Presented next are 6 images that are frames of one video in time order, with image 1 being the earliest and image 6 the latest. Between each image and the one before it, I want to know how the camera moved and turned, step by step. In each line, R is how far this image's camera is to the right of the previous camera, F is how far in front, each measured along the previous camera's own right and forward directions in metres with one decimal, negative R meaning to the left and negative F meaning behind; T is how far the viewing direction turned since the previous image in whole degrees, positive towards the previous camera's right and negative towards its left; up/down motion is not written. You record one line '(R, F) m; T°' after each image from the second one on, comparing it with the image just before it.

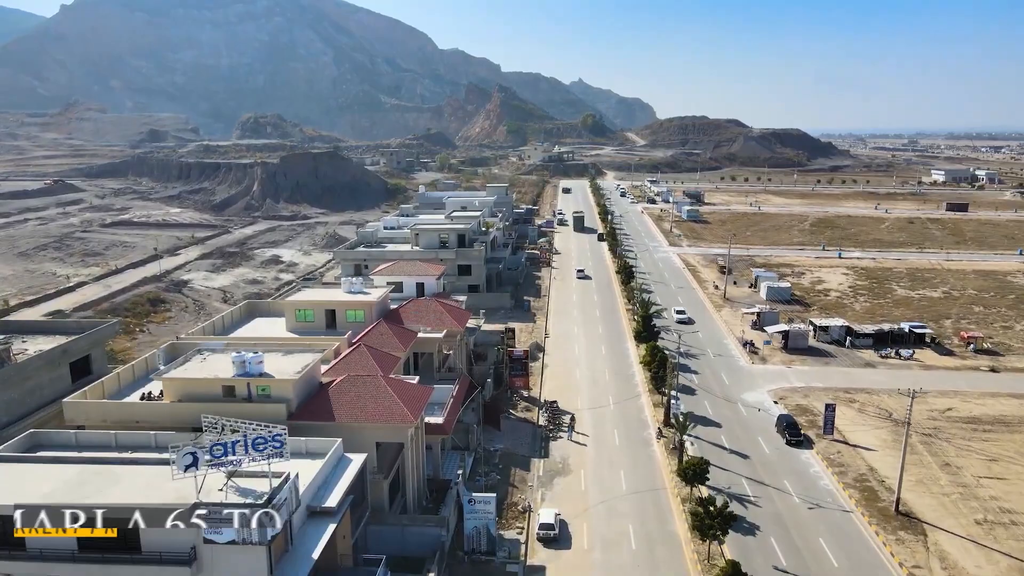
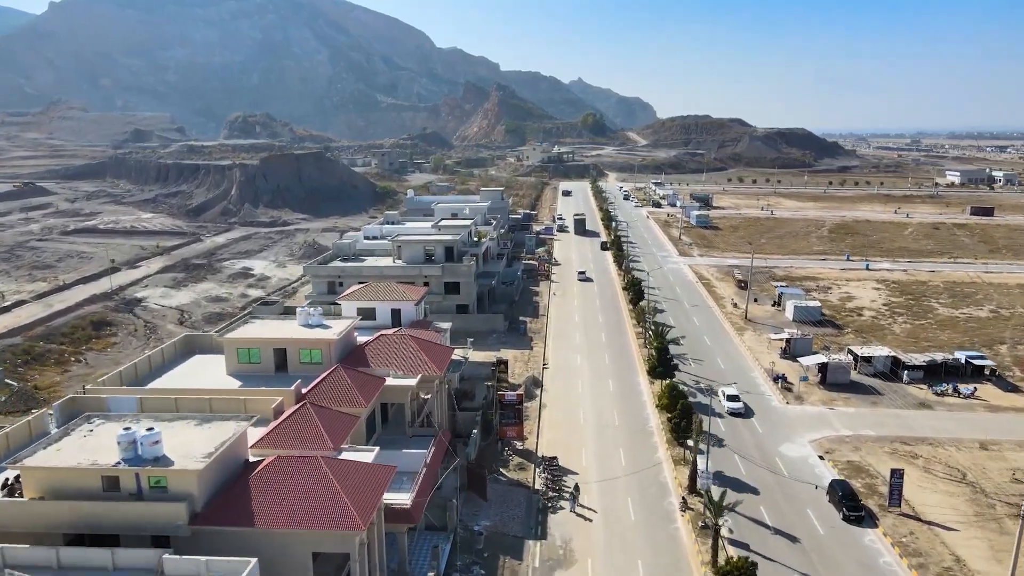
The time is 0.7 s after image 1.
(+0.4, +7.7) m; 0°
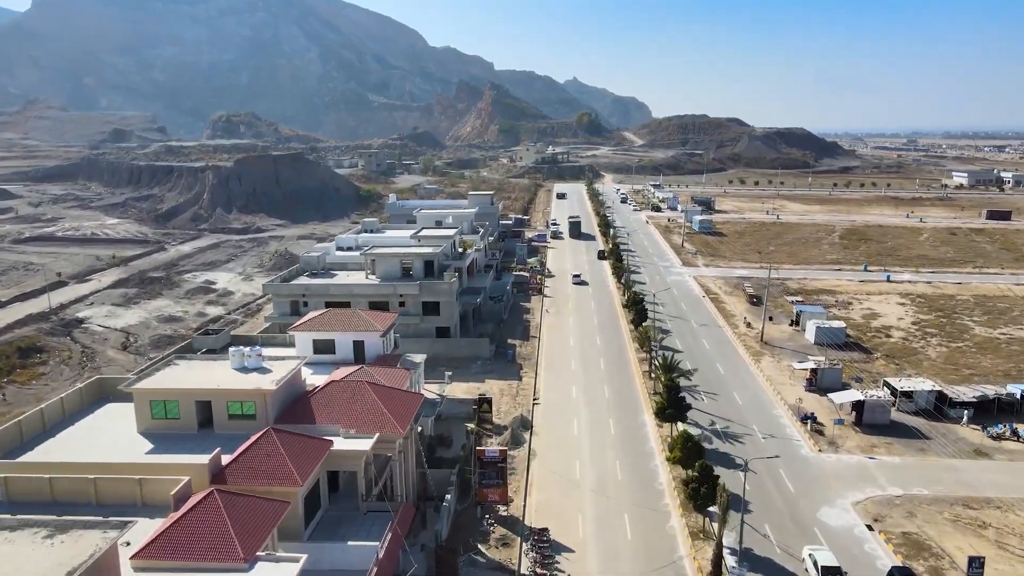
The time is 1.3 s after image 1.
(+0.6, +6.7) m; 0°
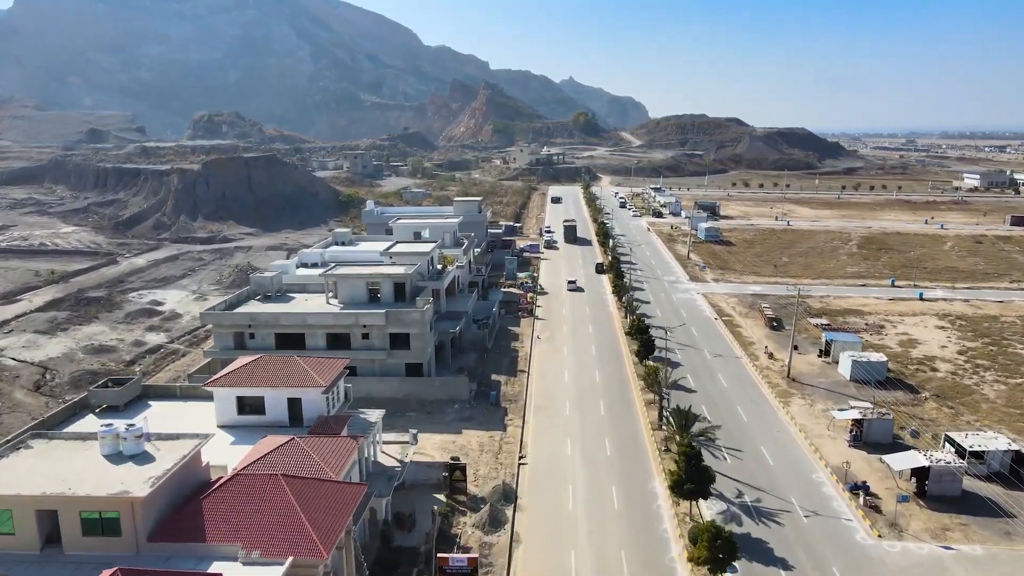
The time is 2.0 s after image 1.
(+0.7, +7.9) m; 0°
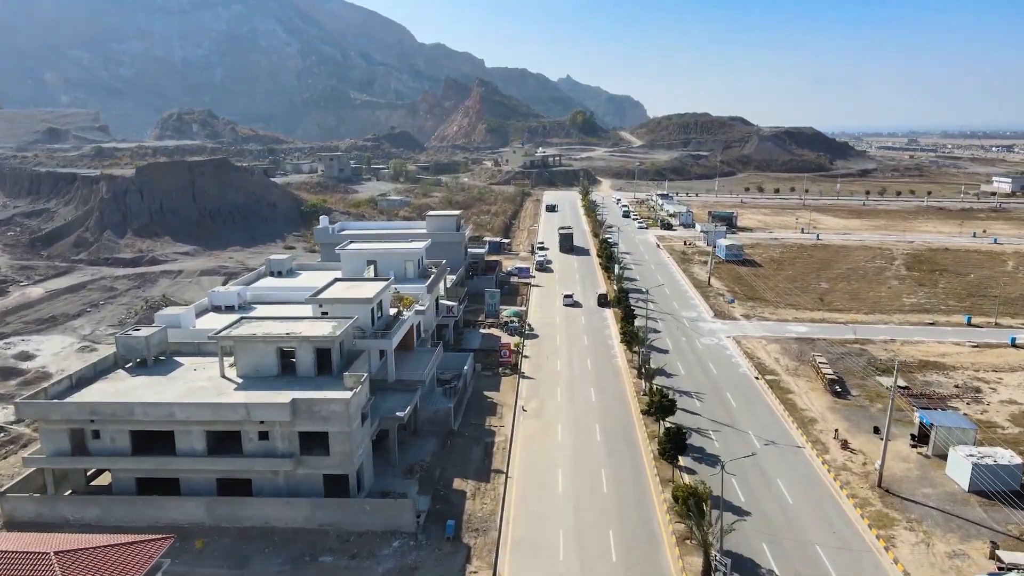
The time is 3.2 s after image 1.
(+1.2, +14.0) m; 0°
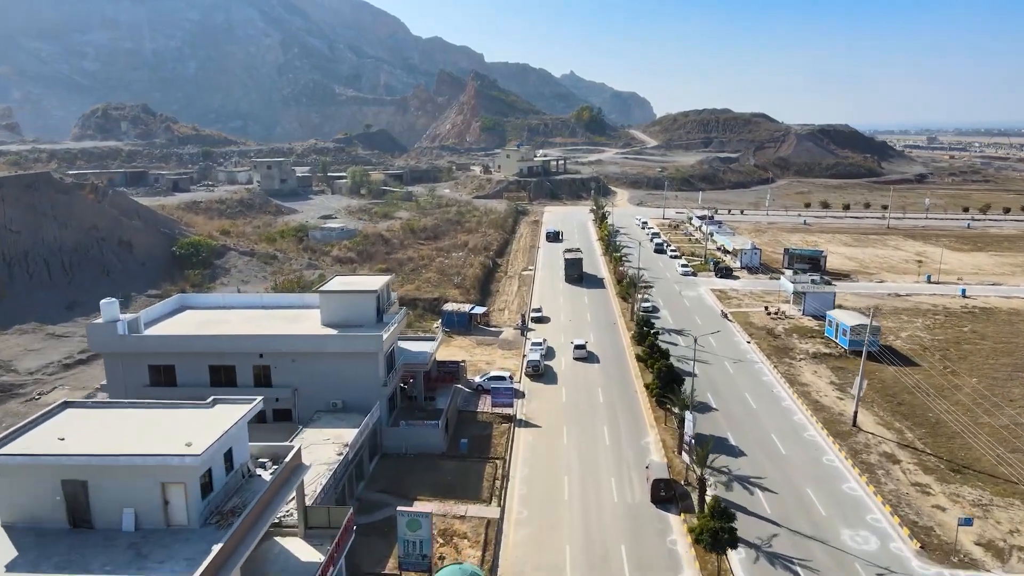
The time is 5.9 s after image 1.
(+1.7, +32.3) m; 0°
